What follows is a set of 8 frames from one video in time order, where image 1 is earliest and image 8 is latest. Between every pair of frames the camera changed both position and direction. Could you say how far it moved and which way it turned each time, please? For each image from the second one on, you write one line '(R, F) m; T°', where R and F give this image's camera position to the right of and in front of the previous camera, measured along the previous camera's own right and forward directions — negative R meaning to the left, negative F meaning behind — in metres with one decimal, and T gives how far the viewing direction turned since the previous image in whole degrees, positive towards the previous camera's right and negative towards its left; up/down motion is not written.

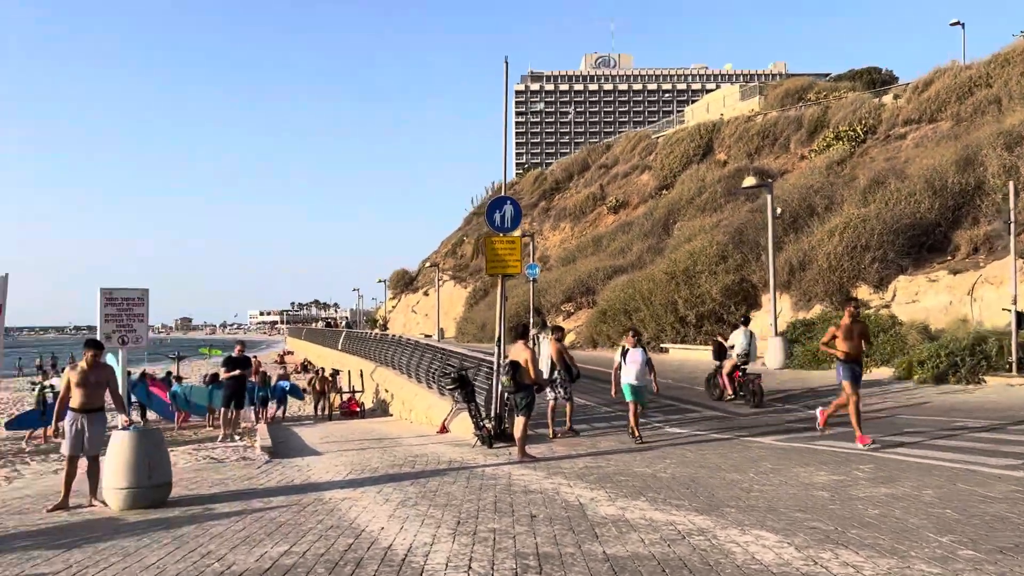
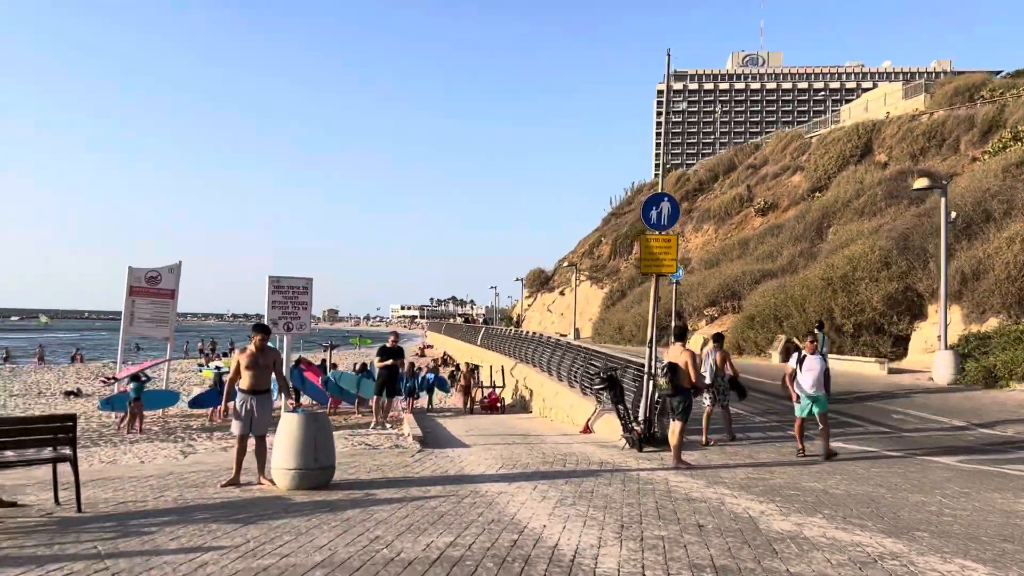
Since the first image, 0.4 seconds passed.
(-0.2, +0.1) m; -9°
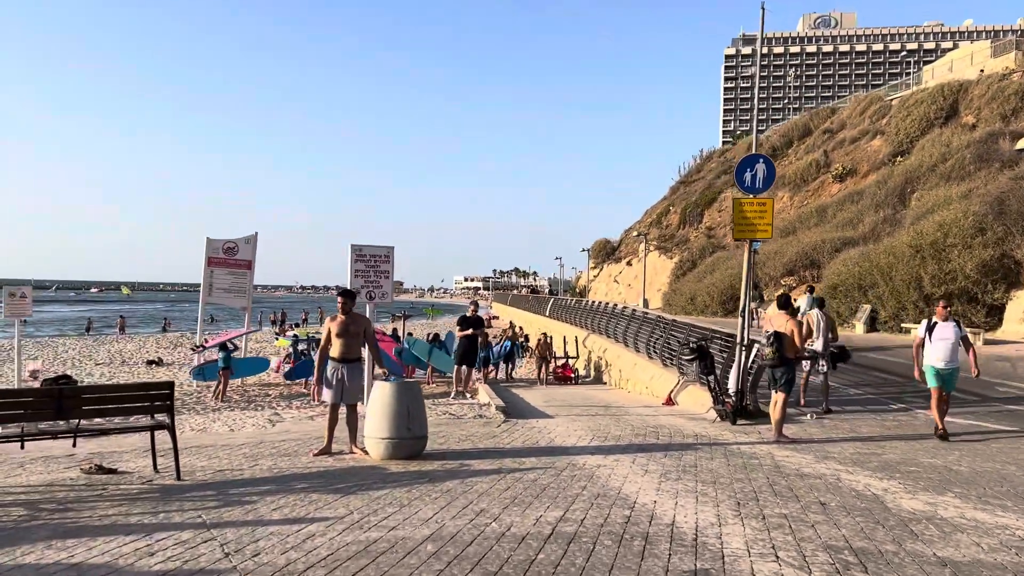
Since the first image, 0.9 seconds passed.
(-0.3, +0.3) m; -4°
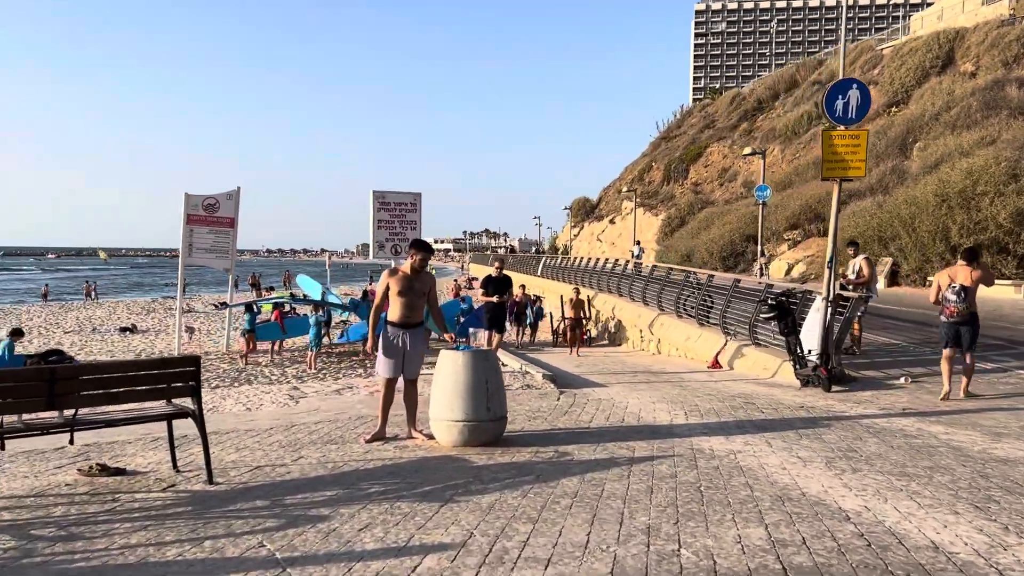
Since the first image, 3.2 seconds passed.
(-0.9, +1.4) m; +2°
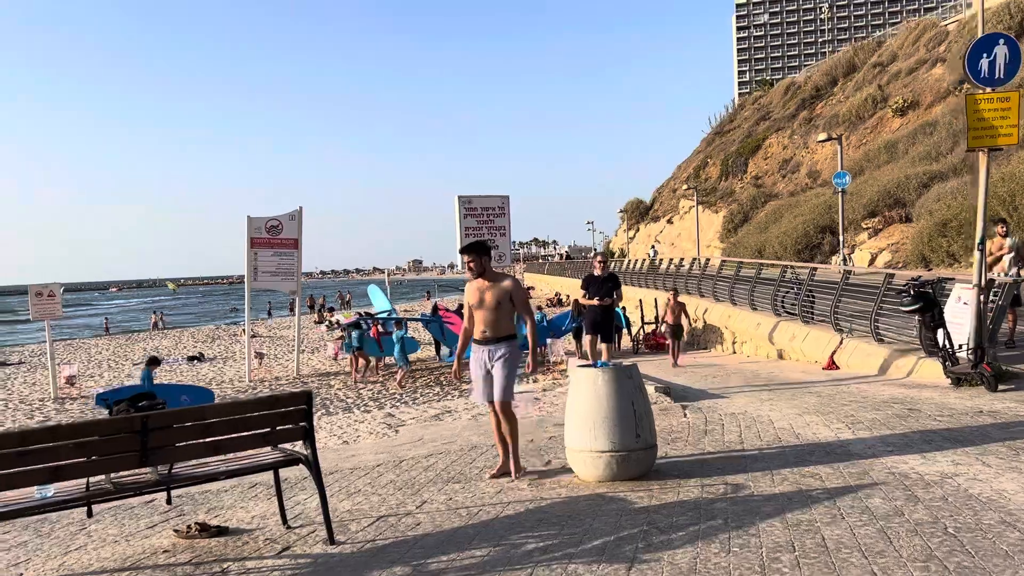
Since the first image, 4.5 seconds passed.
(-0.5, +0.8) m; -3°
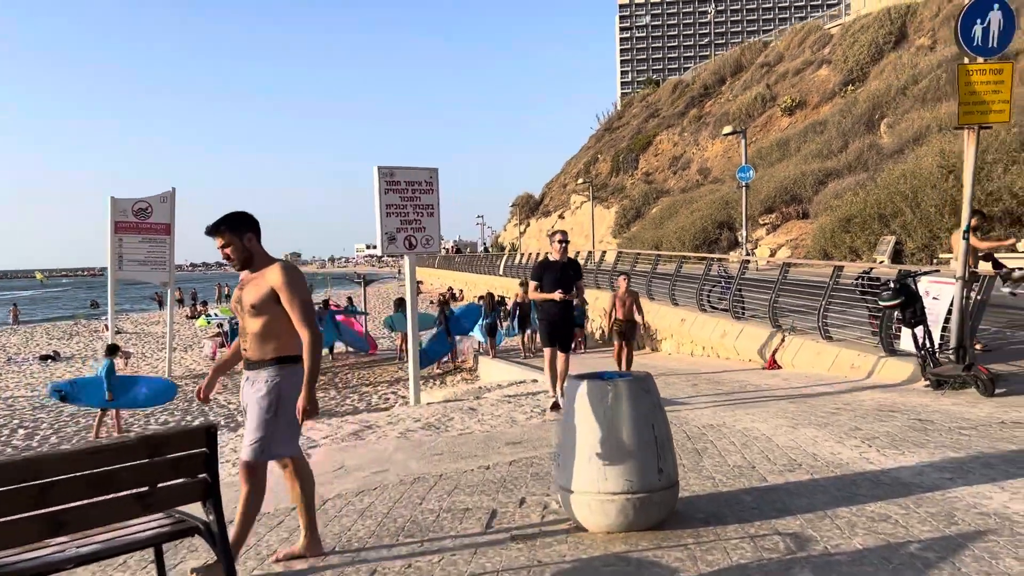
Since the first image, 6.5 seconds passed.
(-0.4, +1.3) m; +8°
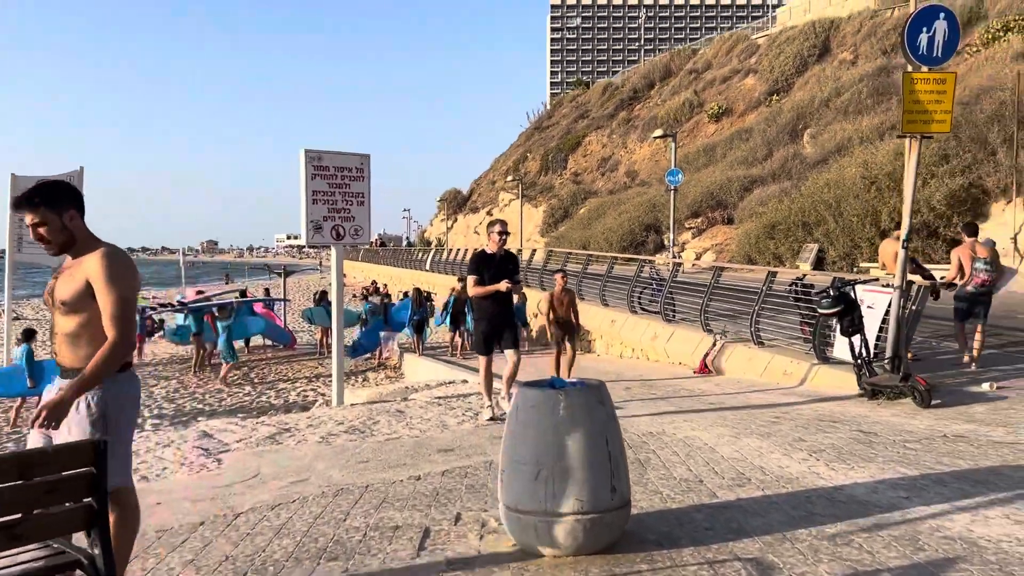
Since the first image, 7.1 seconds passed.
(-0.1, +0.4) m; +5°
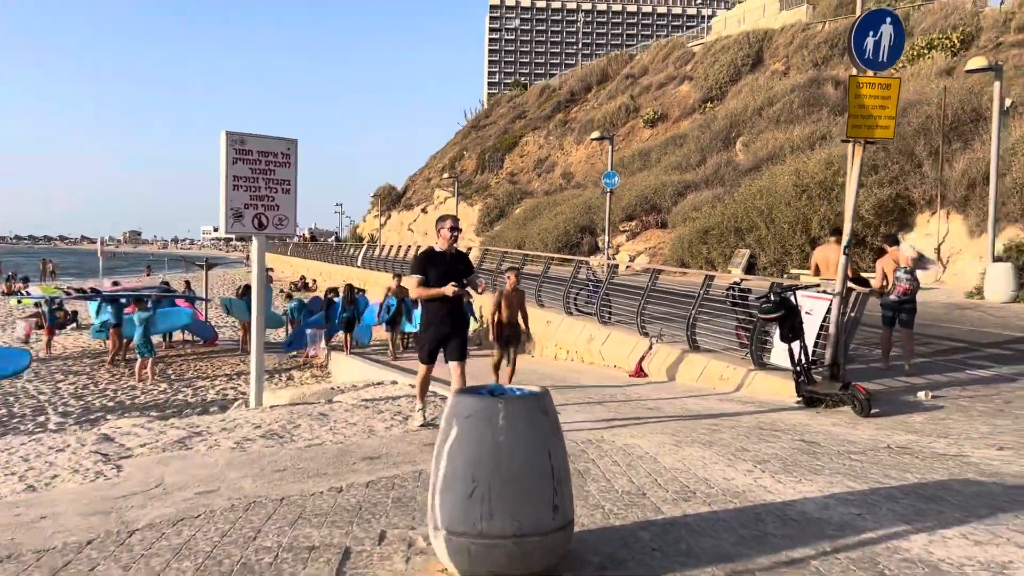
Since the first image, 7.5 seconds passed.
(0.0, +0.3) m; +5°
